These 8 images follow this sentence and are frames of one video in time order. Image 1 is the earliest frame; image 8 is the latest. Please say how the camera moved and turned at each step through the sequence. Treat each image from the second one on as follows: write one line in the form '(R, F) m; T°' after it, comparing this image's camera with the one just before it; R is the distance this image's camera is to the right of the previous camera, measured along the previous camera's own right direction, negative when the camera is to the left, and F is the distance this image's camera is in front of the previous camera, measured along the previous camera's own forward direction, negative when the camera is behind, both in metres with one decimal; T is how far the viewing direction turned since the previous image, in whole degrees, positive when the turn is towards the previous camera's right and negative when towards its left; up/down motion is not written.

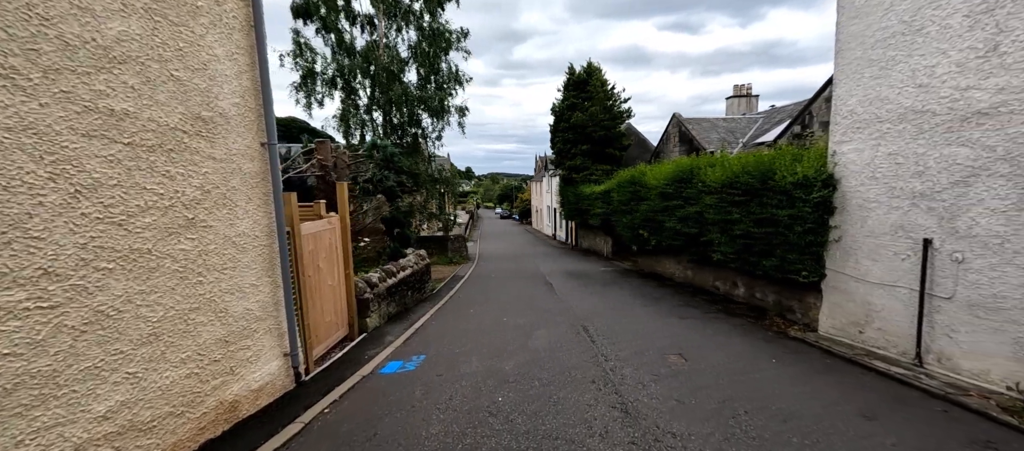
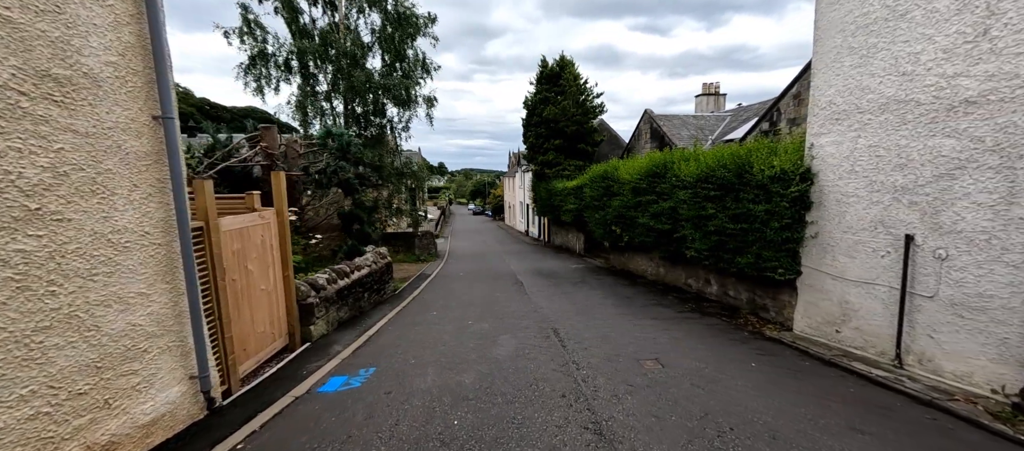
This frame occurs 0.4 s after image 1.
(+0.1, +0.7) m; +3°
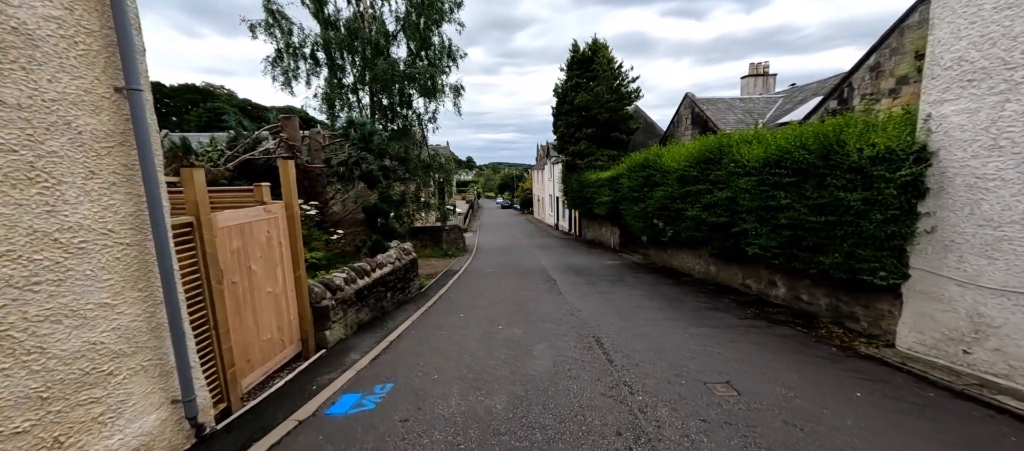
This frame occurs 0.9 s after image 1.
(-0.1, +0.8) m; -4°
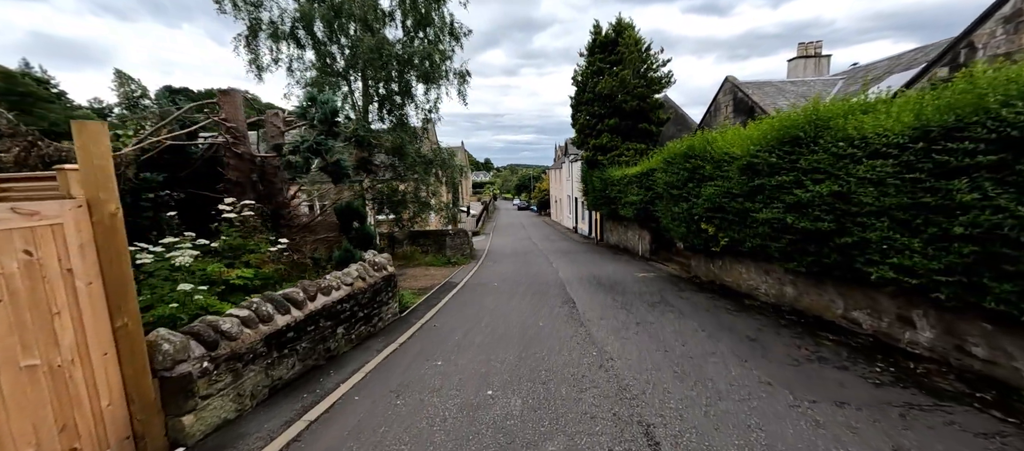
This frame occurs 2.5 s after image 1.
(+0.2, +2.5) m; -2°
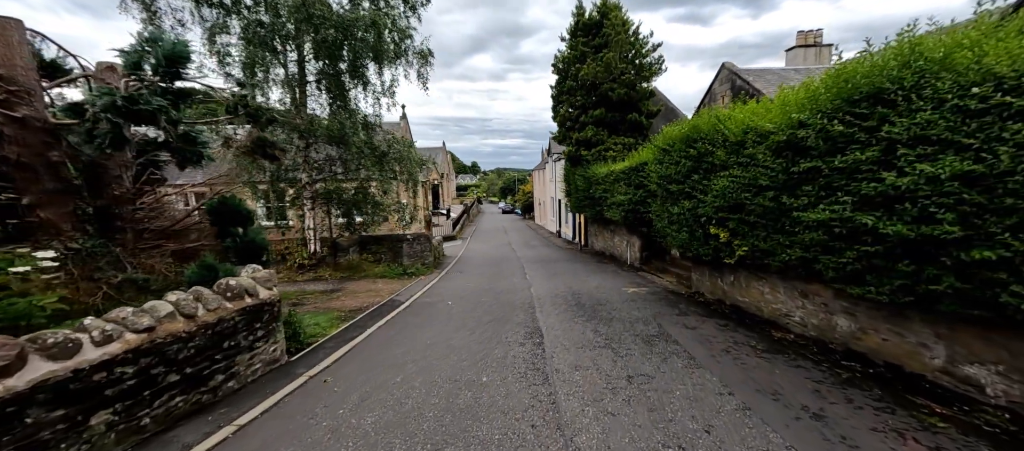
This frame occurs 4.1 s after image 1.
(+0.6, +2.5) m; +2°
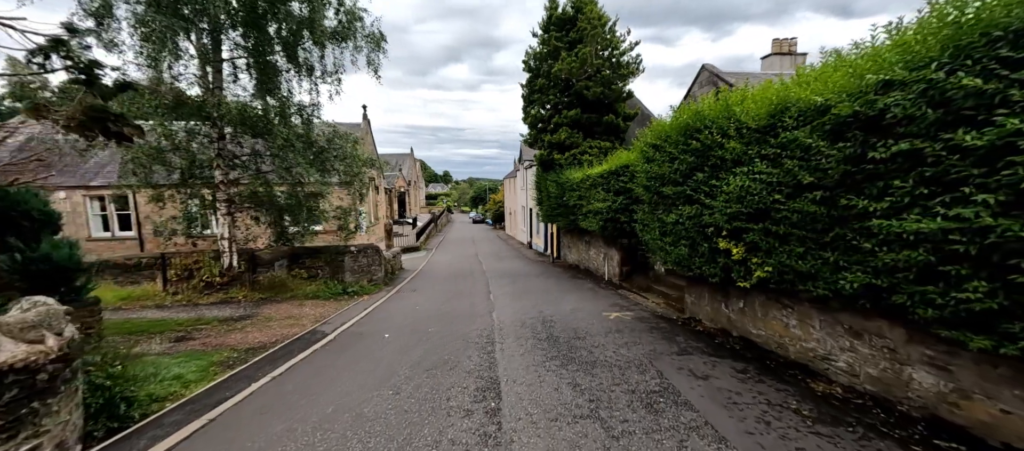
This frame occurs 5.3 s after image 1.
(+0.3, +1.9) m; +4°
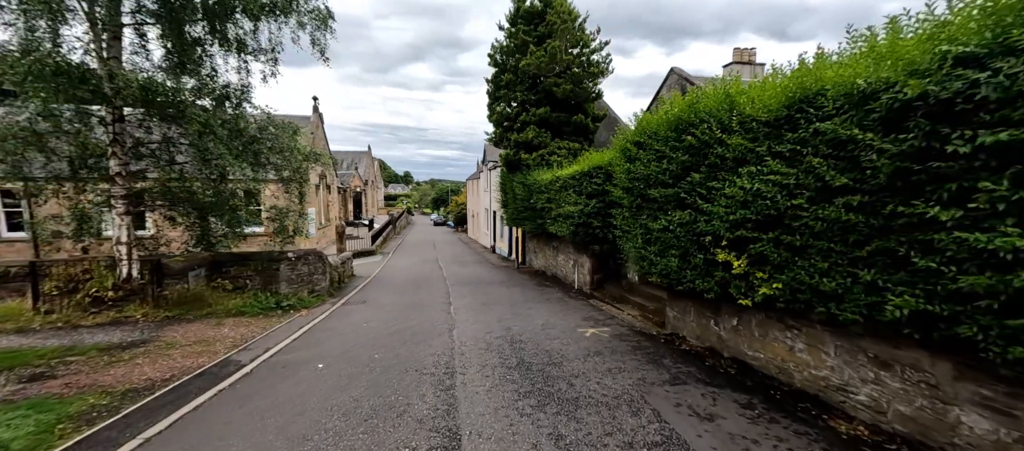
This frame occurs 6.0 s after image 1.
(0.0, +1.0) m; +5°
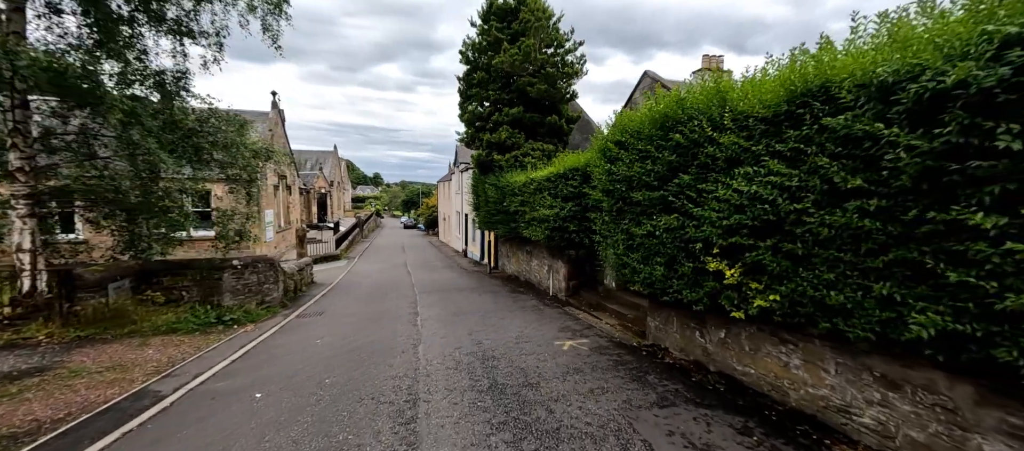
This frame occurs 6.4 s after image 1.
(0.0, +0.6) m; +4°
